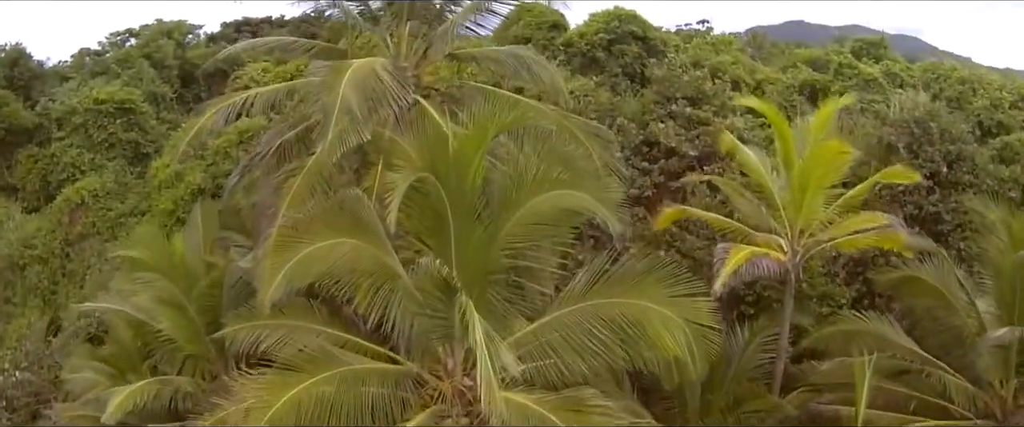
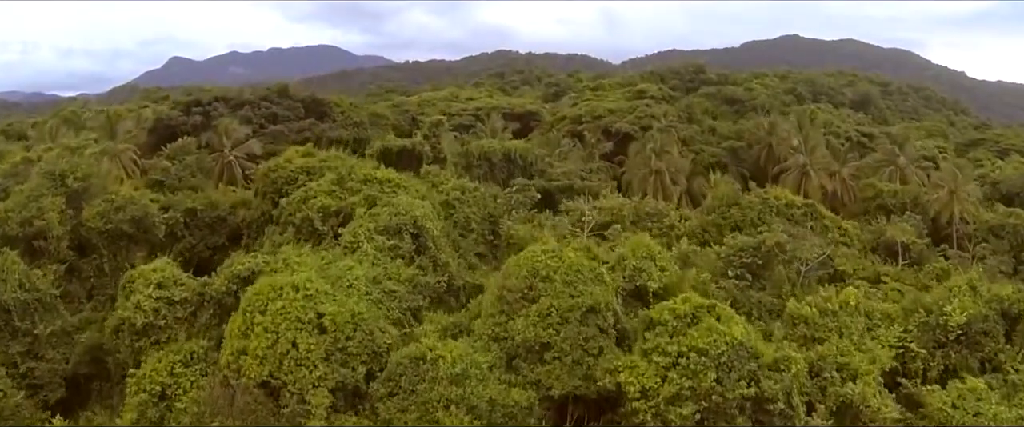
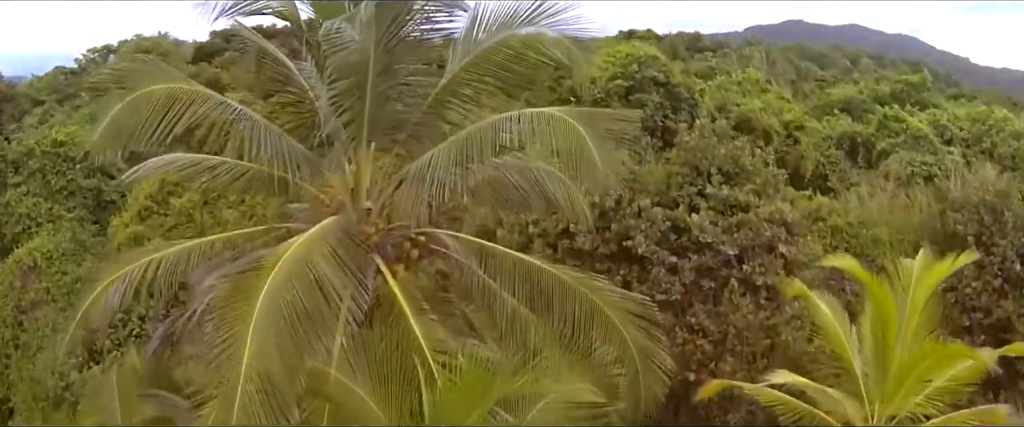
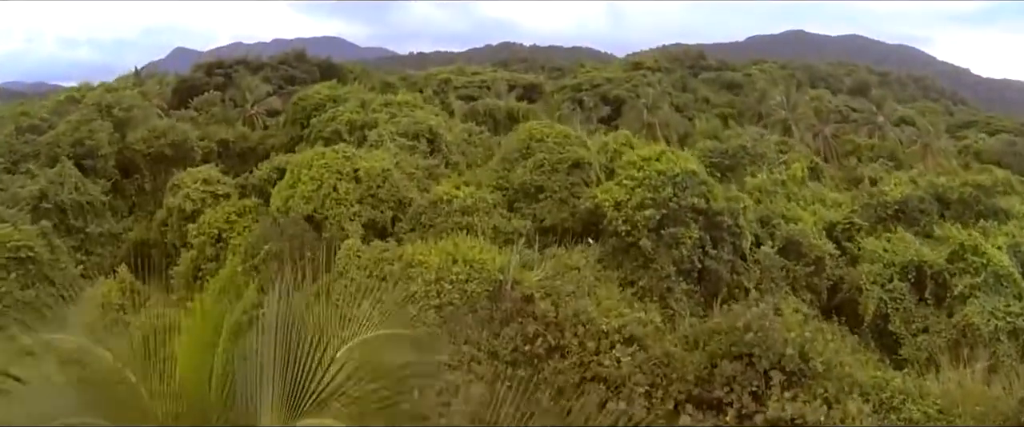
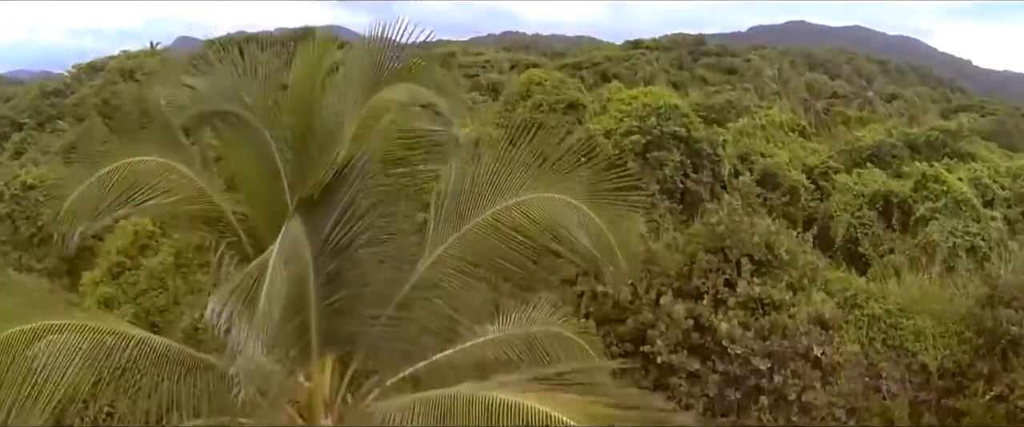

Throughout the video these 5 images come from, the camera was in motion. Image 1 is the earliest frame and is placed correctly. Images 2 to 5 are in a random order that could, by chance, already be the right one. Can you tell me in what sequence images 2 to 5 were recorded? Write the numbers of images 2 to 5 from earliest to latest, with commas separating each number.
3, 5, 4, 2
